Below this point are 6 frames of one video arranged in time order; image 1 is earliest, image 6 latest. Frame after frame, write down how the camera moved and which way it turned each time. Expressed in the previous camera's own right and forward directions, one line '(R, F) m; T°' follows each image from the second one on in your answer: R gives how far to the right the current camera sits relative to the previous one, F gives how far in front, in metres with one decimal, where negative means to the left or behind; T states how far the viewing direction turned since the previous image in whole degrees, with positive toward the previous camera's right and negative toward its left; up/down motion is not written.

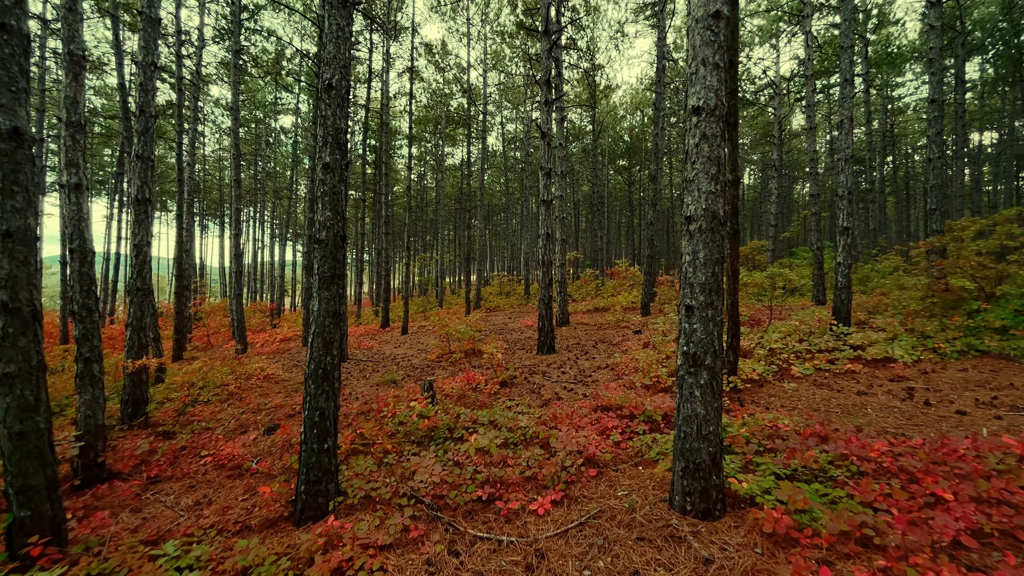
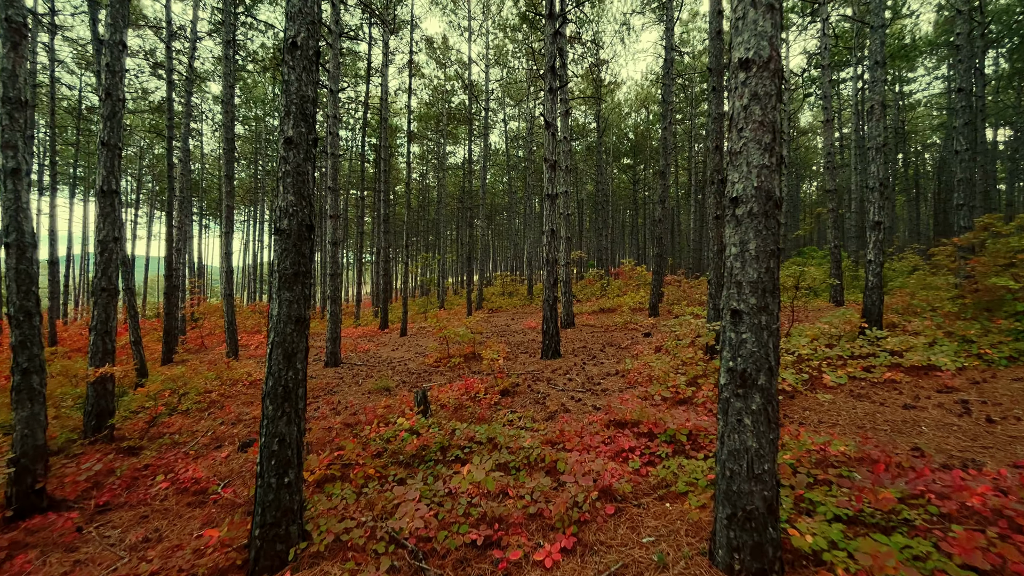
(0.0, +0.6) m; 0°
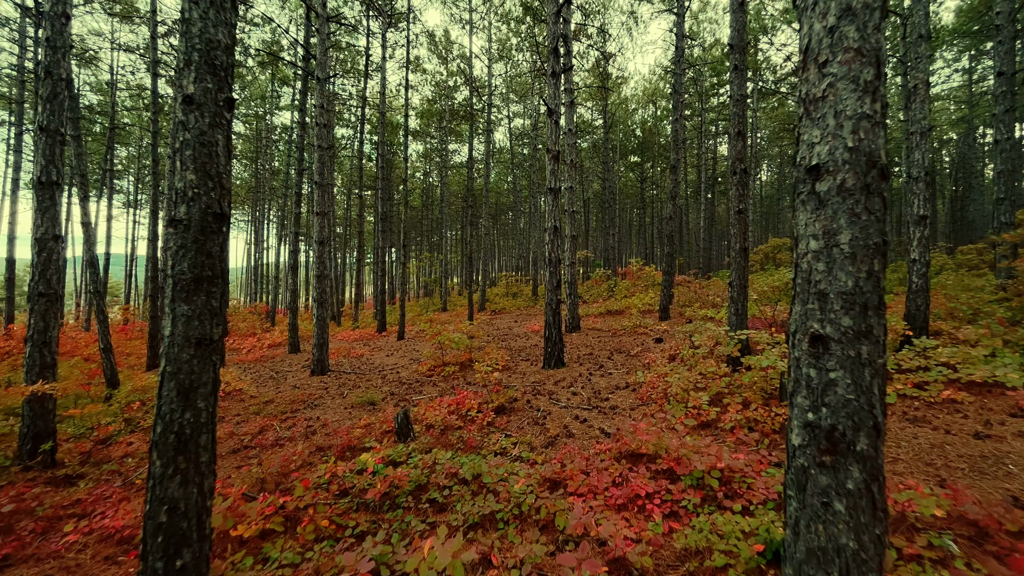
(+0.1, +0.7) m; -1°
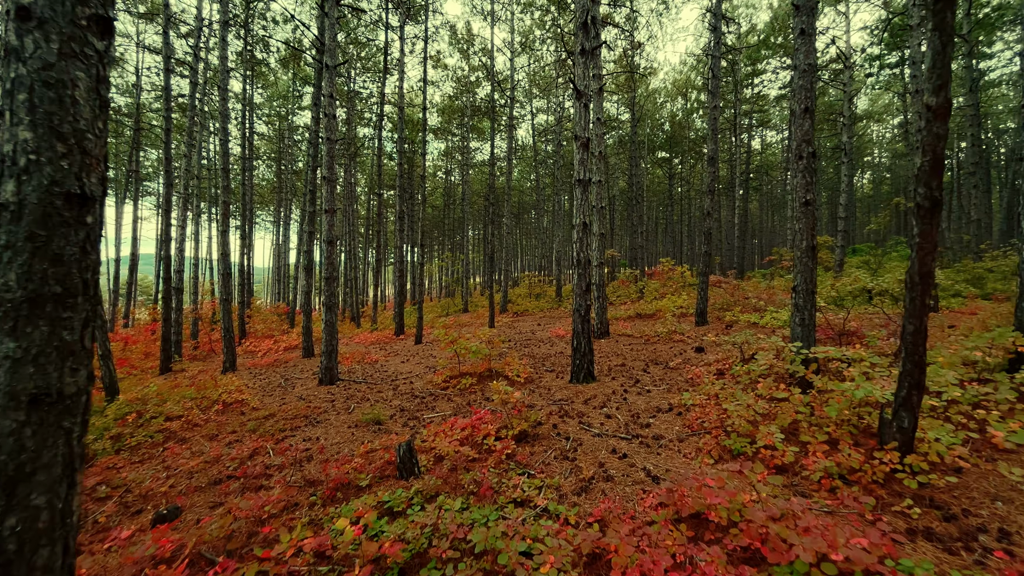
(0.0, +0.8) m; -3°
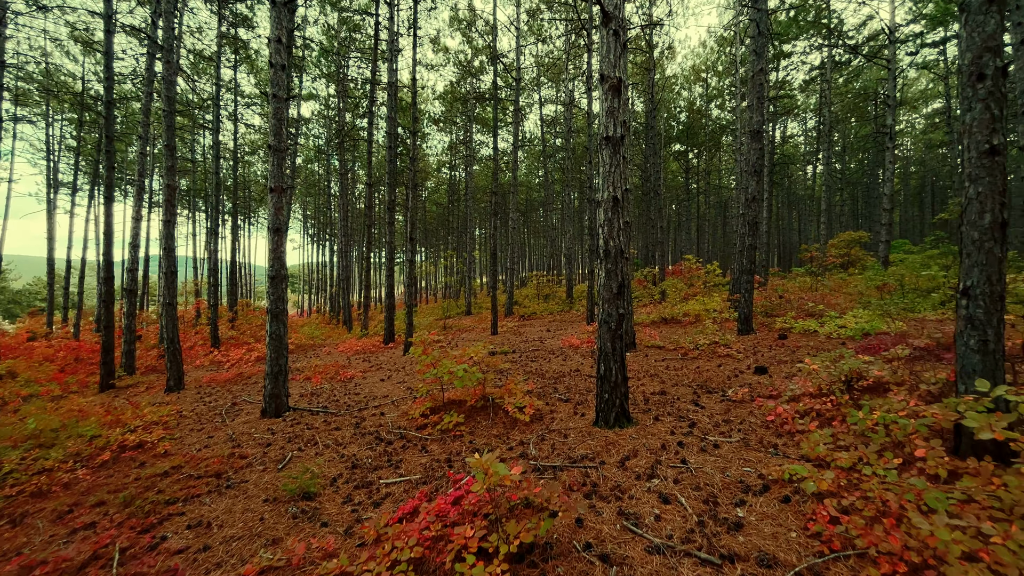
(+0.1, +2.0) m; -1°
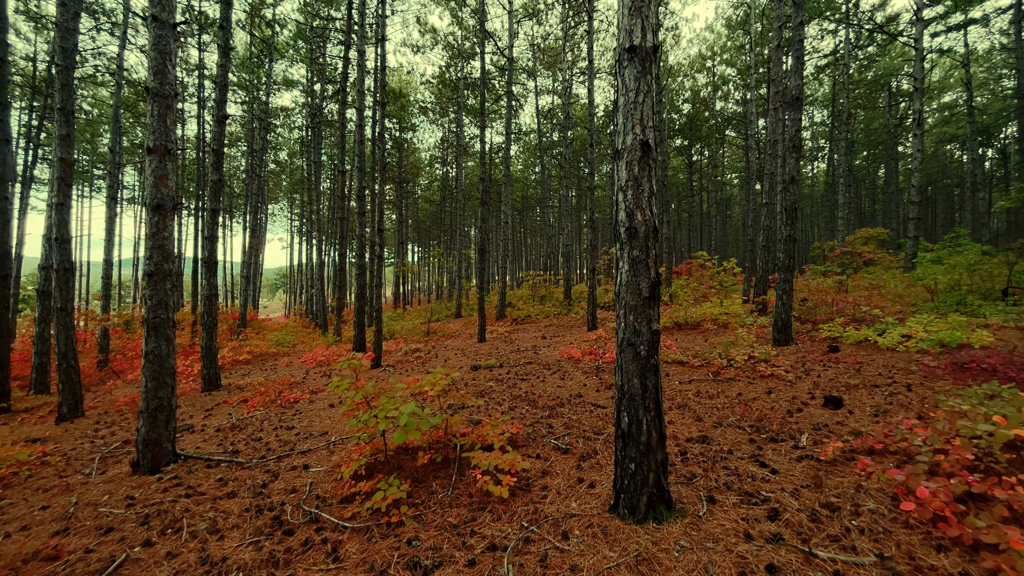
(+0.2, +1.8) m; 0°
